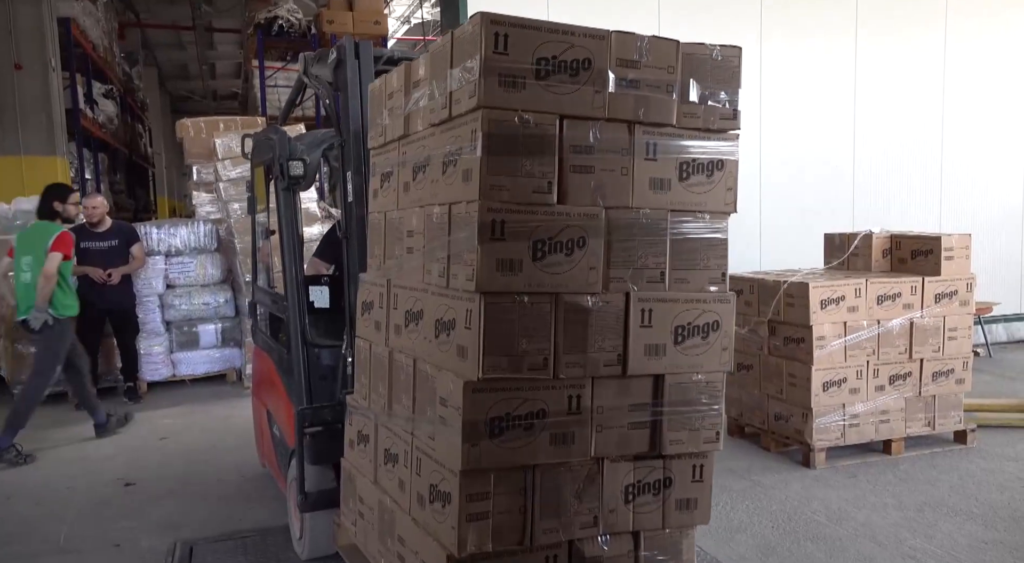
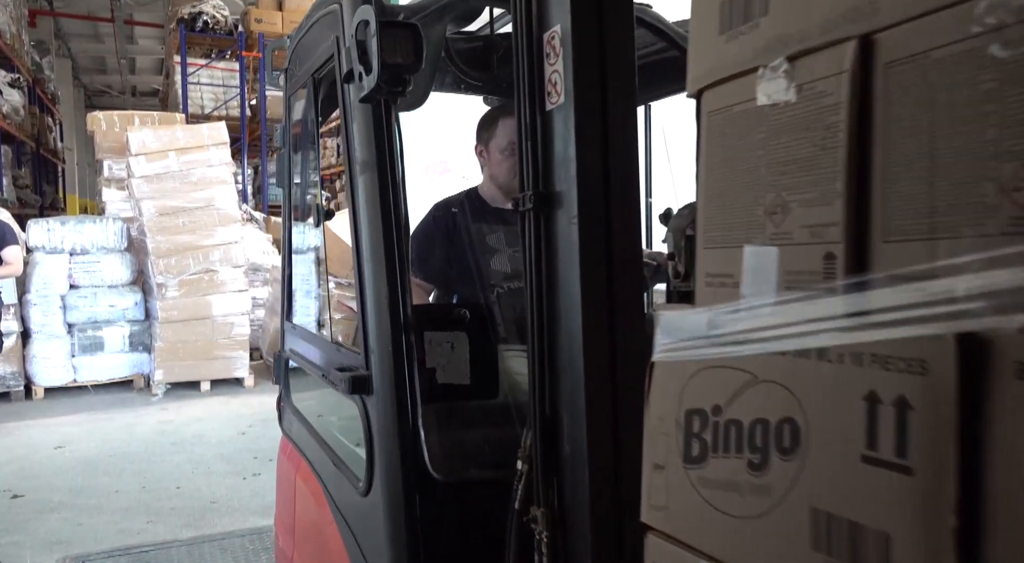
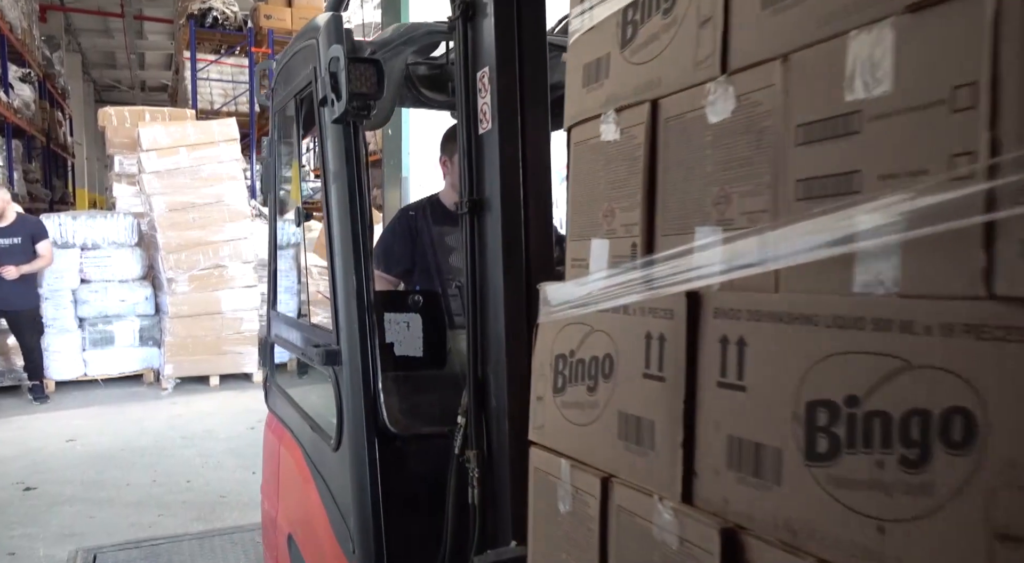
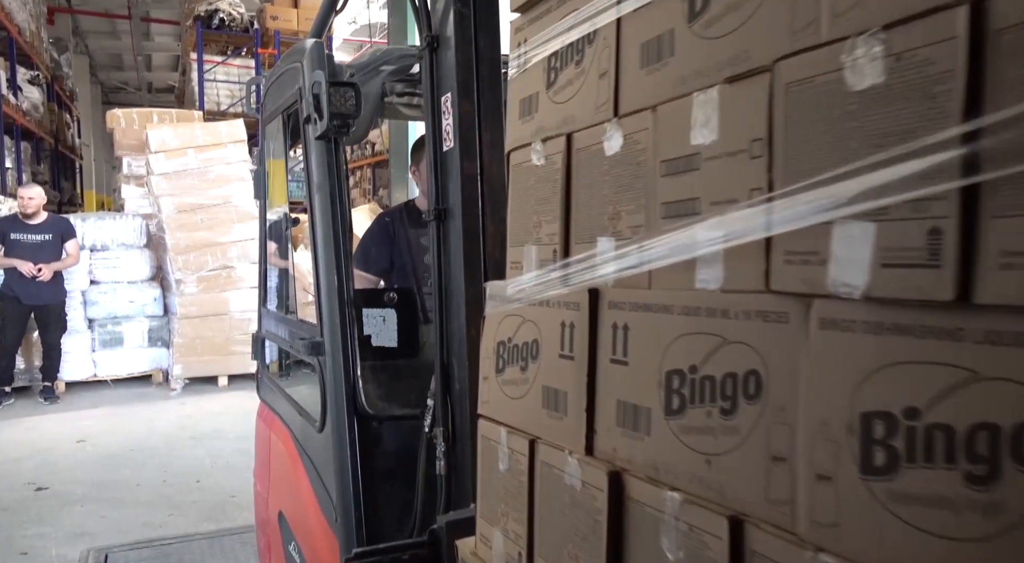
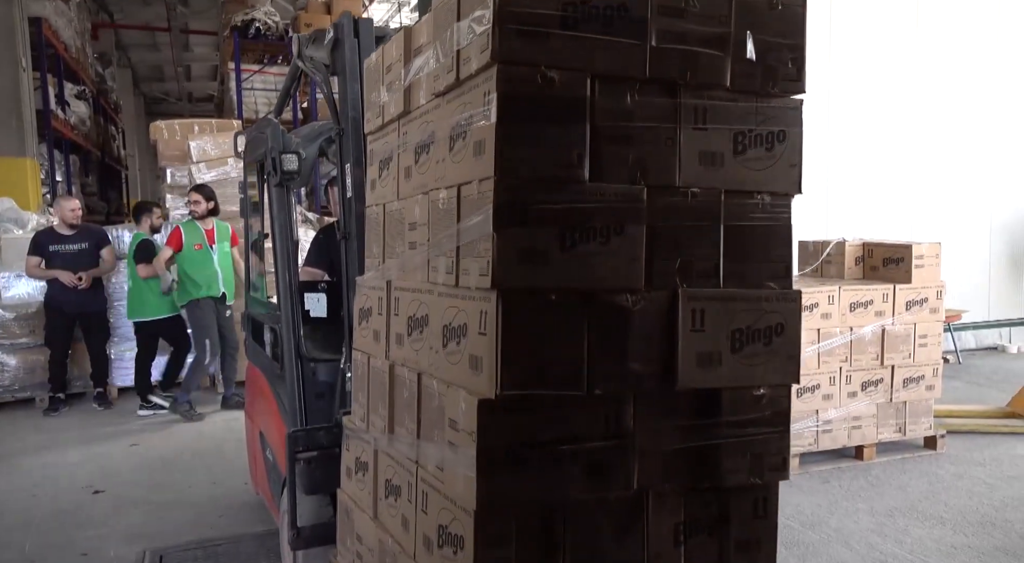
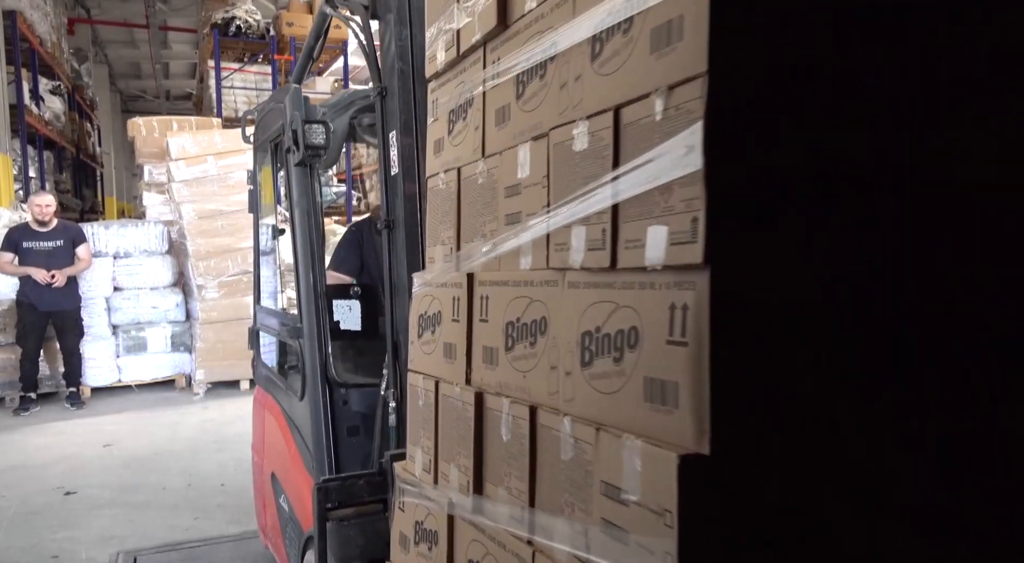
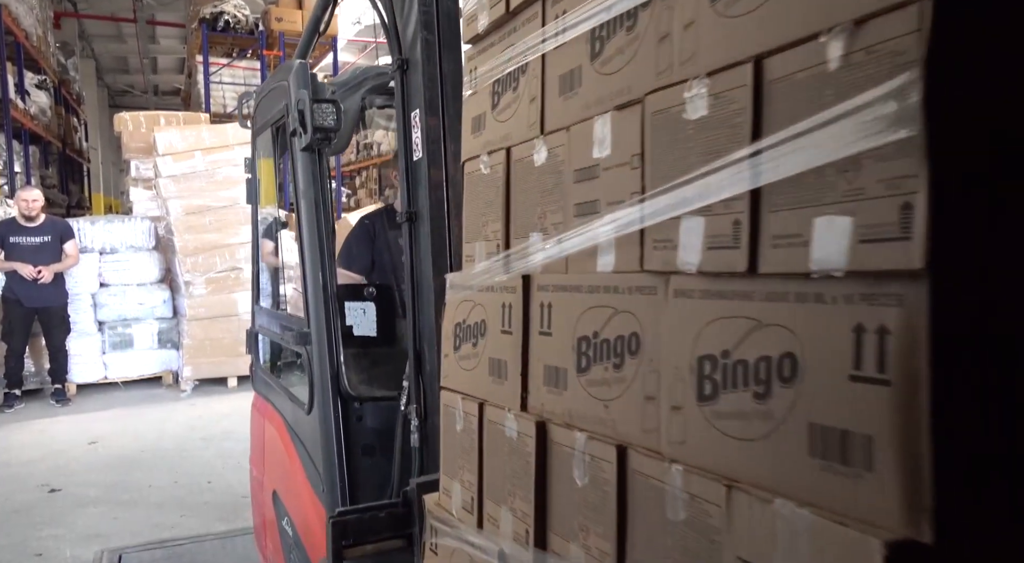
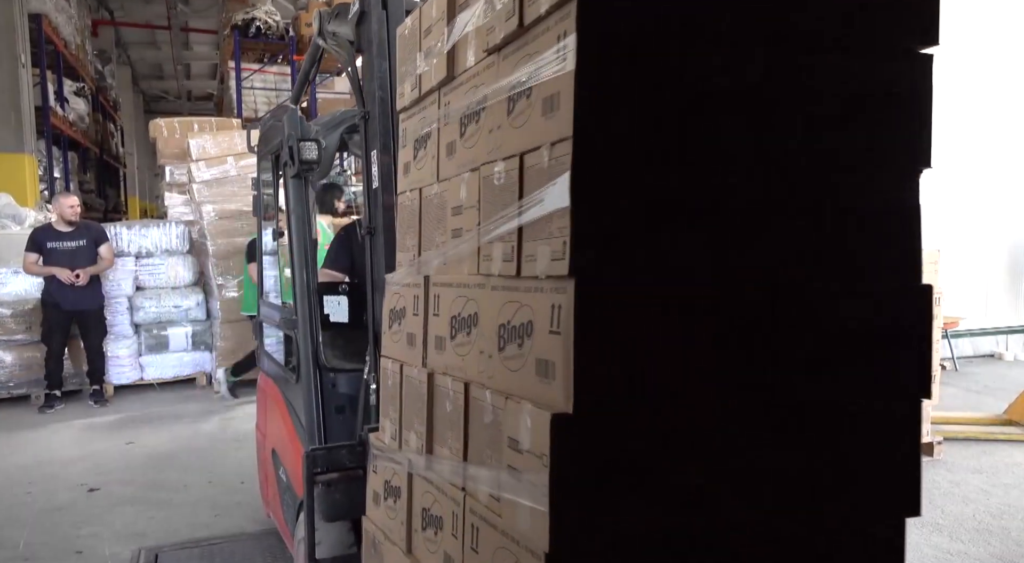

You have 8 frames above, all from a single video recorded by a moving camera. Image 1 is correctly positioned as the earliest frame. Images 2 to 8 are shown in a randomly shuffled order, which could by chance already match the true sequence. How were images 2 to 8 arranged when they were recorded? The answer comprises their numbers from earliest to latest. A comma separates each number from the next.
5, 8, 6, 7, 4, 3, 2
